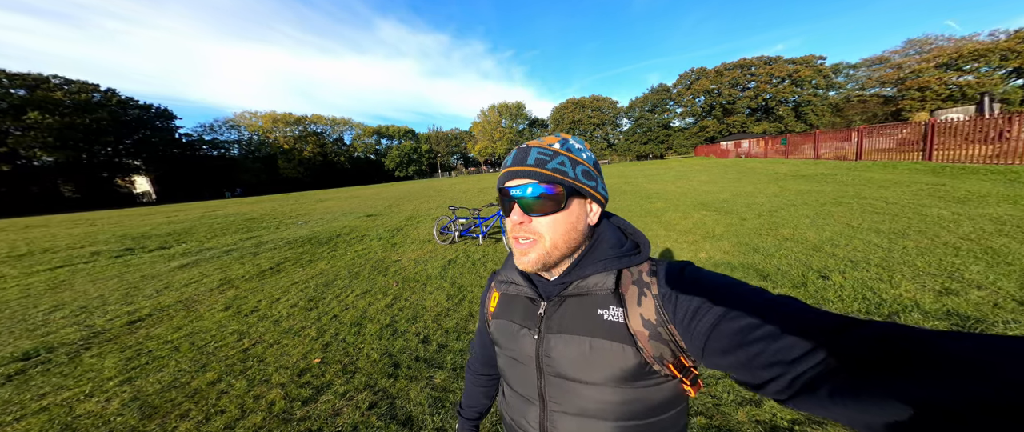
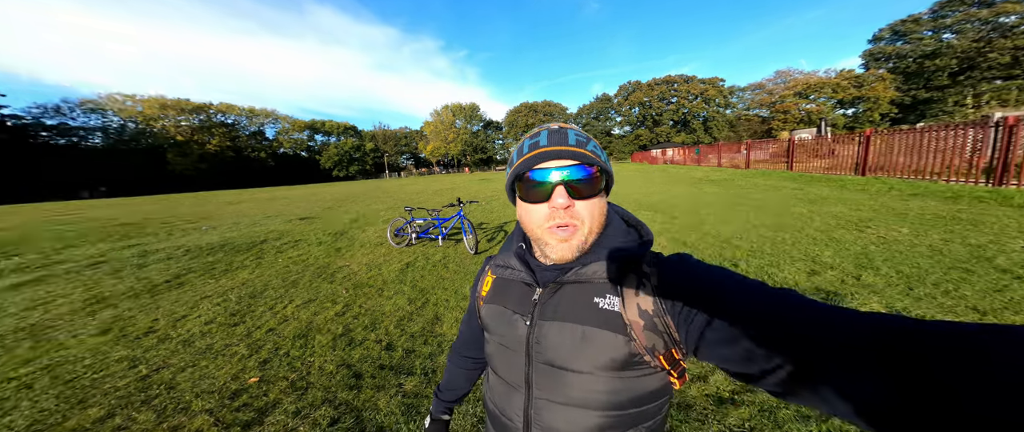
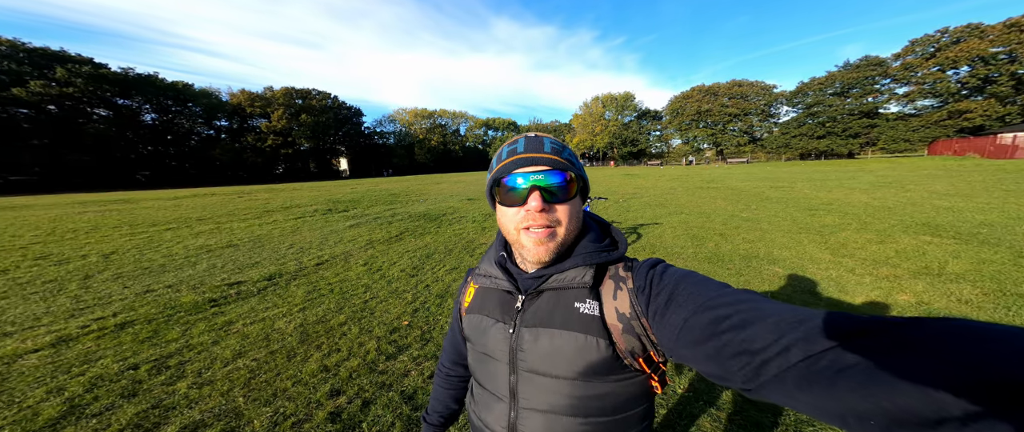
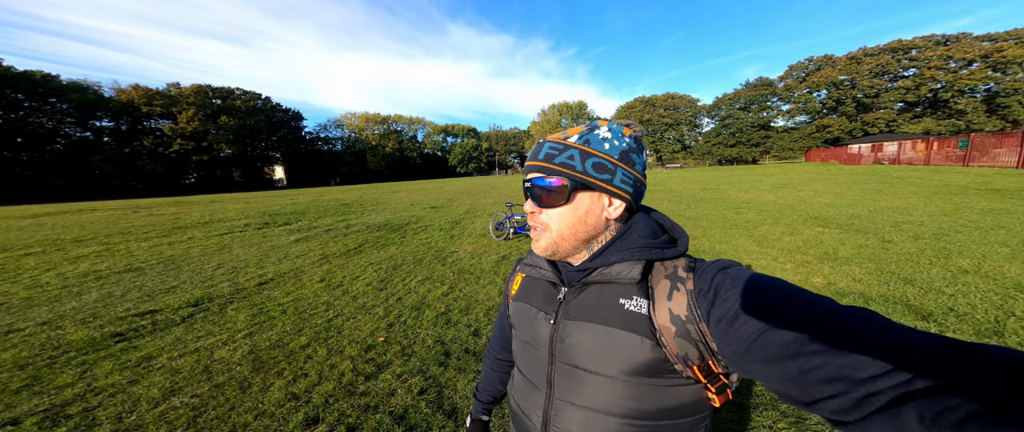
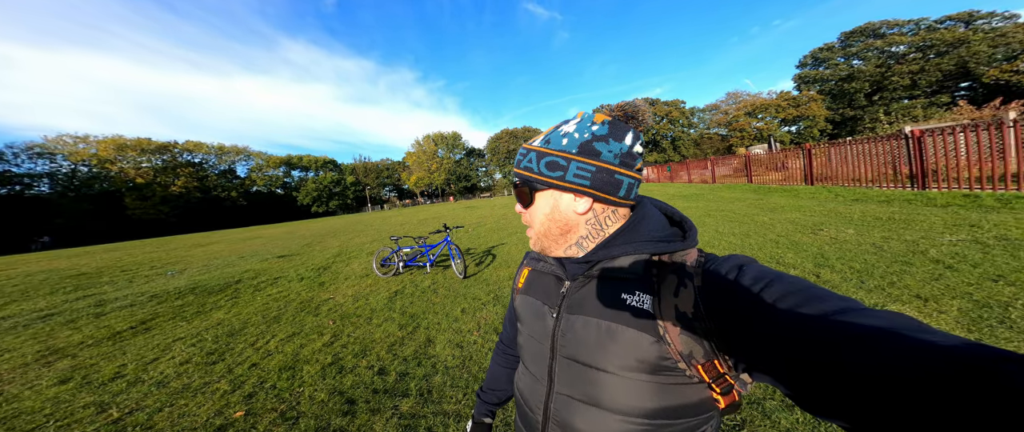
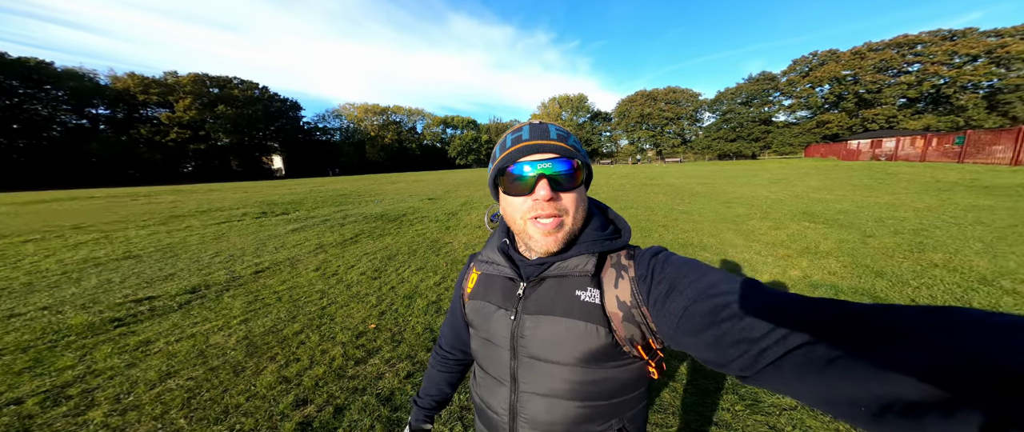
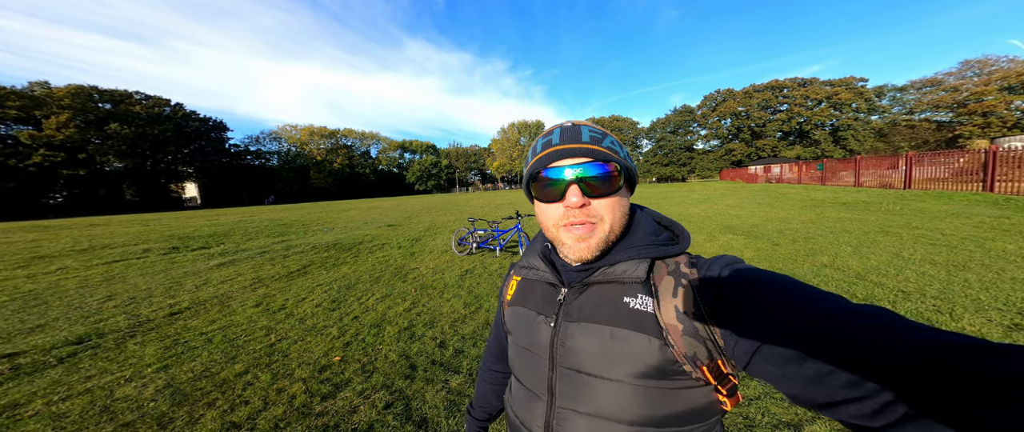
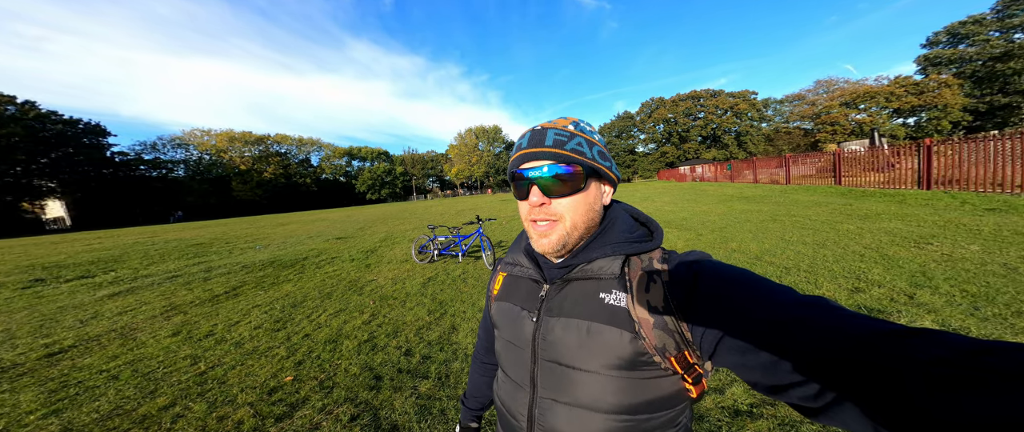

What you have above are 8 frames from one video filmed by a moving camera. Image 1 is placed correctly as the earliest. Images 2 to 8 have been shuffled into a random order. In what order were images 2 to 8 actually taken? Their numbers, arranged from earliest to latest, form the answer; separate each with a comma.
2, 6, 3, 4, 7, 8, 5
